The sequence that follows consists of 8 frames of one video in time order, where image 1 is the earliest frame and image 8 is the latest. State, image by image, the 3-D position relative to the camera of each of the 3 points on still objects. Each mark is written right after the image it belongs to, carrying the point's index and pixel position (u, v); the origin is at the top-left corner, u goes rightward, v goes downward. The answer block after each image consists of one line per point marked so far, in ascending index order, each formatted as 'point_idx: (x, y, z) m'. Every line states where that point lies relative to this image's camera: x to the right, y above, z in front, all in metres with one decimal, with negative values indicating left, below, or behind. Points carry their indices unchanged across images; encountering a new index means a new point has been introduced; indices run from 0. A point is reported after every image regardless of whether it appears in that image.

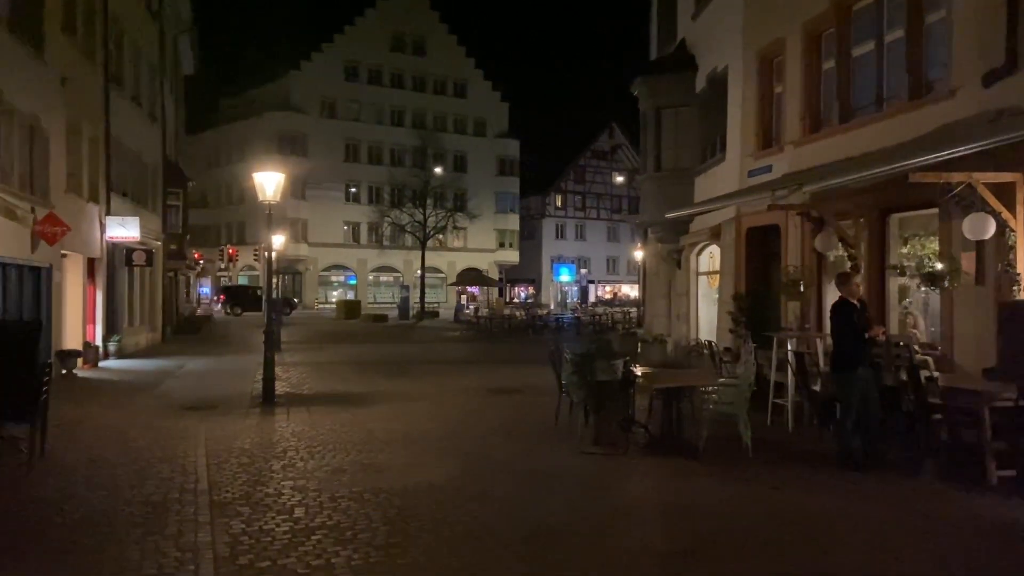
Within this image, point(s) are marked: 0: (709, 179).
0: (+4.3, +2.3, +18.2) m
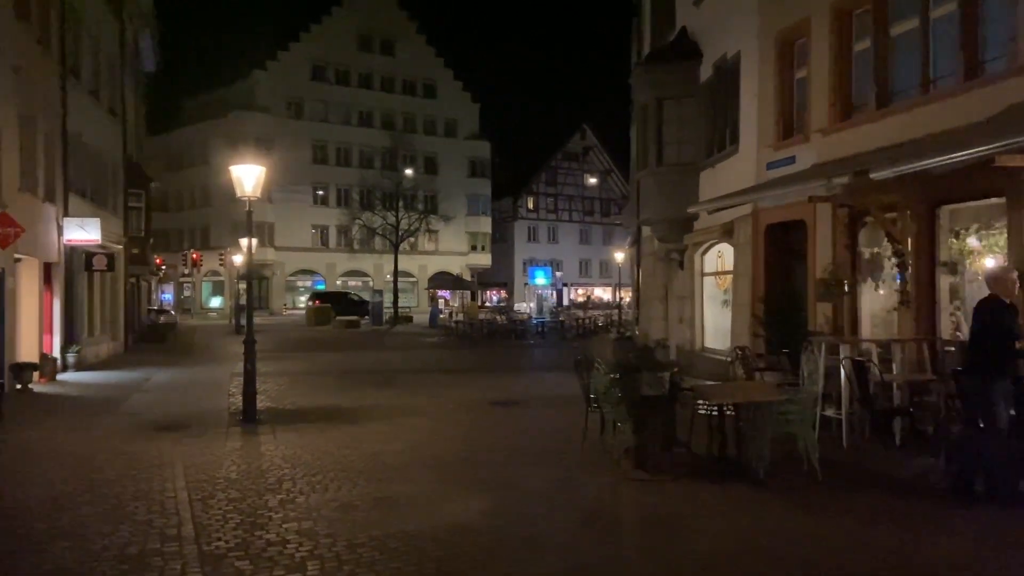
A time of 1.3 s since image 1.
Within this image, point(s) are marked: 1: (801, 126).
0: (+4.3, +2.3, +17.2) m
1: (+4.9, +2.7, +14.1) m
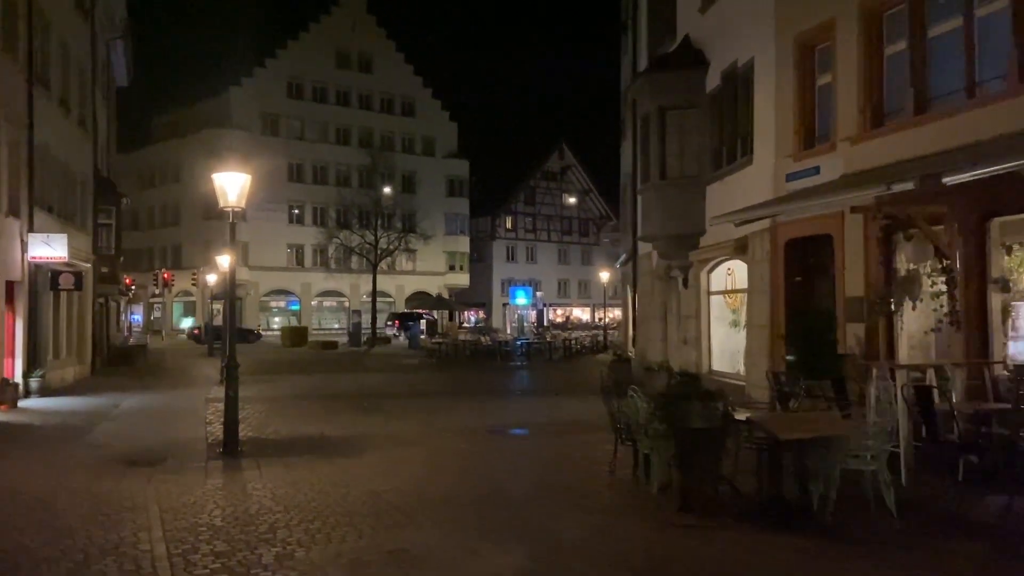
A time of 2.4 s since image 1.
0: (+4.2, +1.9, +16.3) m
1: (+5.0, +2.4, +13.3) m
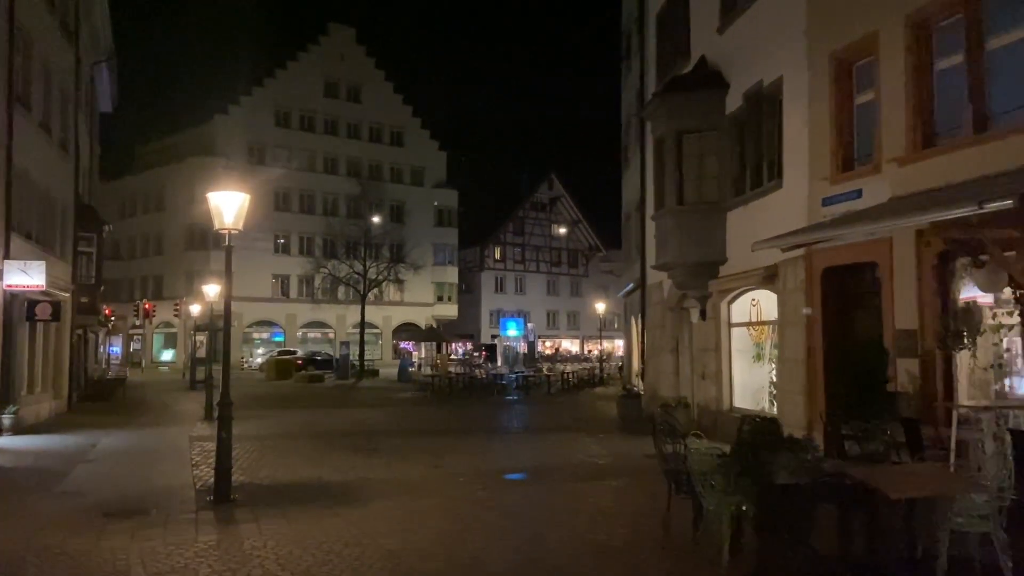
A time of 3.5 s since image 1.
0: (+4.5, +1.4, +15.4) m
1: (+5.2, +2.0, +12.4) m
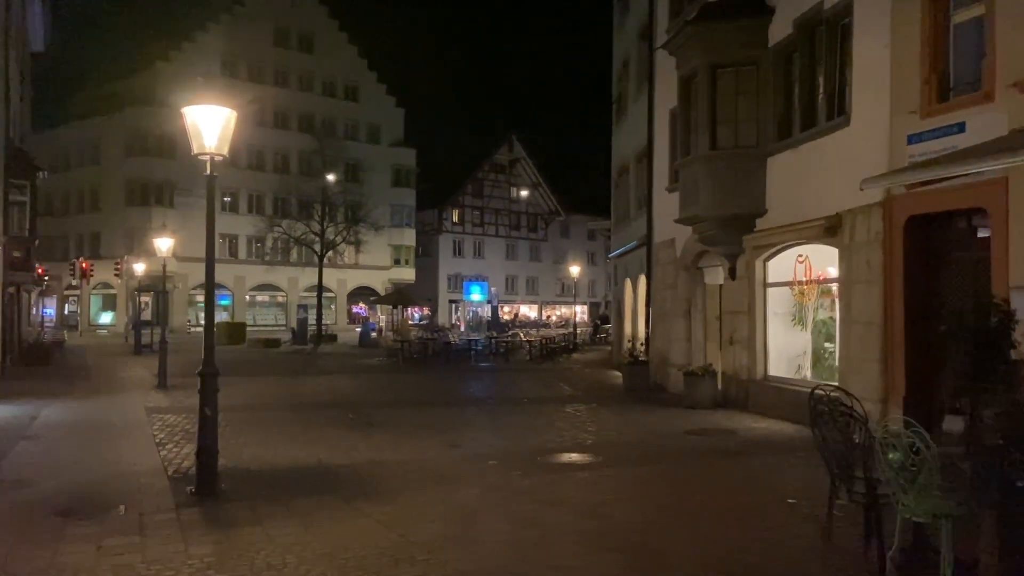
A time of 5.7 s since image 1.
0: (+4.8, +2.1, +13.6) m
1: (+5.8, +2.6, +10.7) m
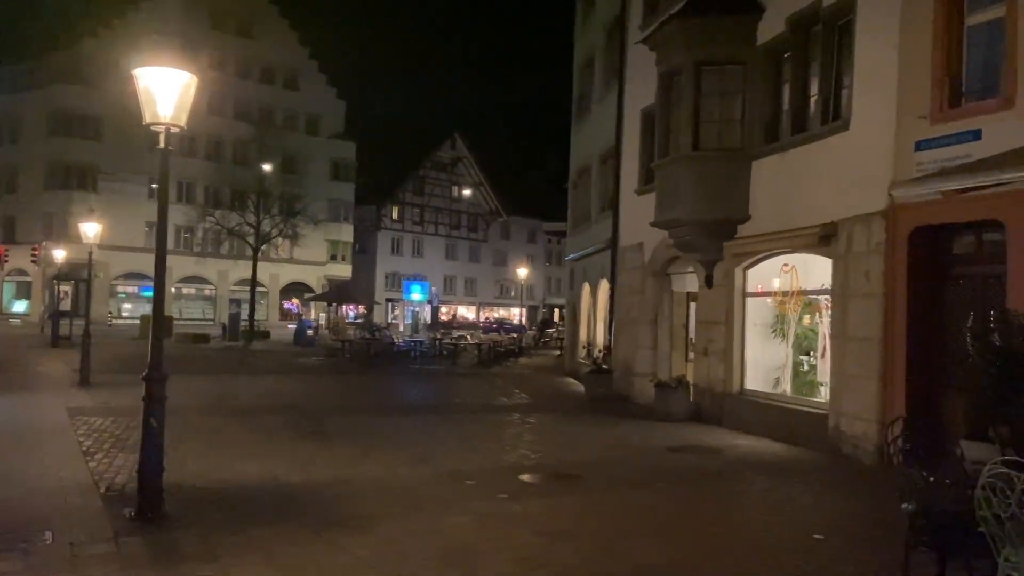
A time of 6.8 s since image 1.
0: (+4.5, +1.9, +13.0) m
1: (+5.7, +2.4, +10.1) m
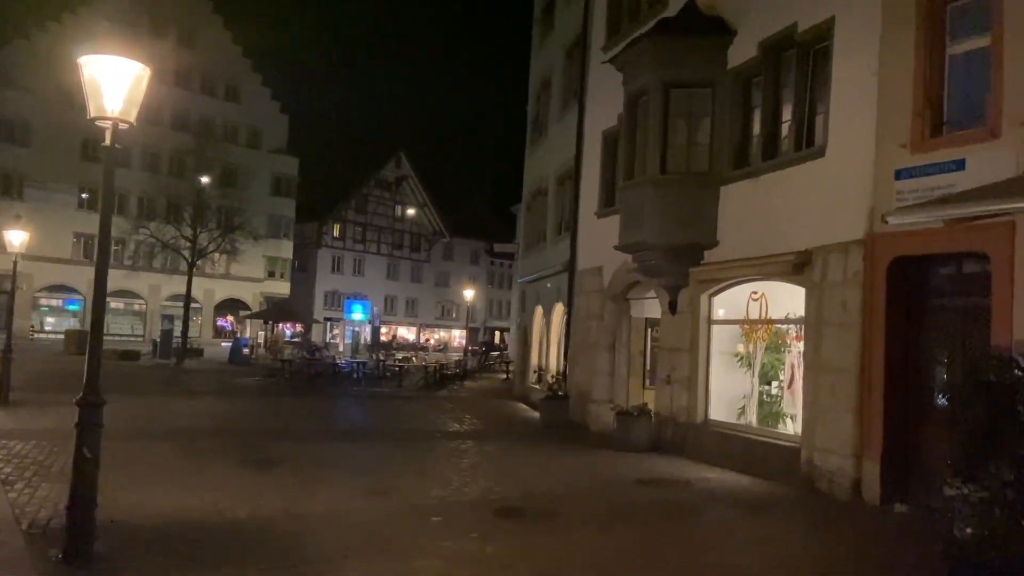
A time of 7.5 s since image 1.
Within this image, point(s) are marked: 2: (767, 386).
0: (+3.9, +1.5, +12.8) m
1: (+5.4, +2.0, +10.0) m
2: (+4.1, -1.6, +13.3) m
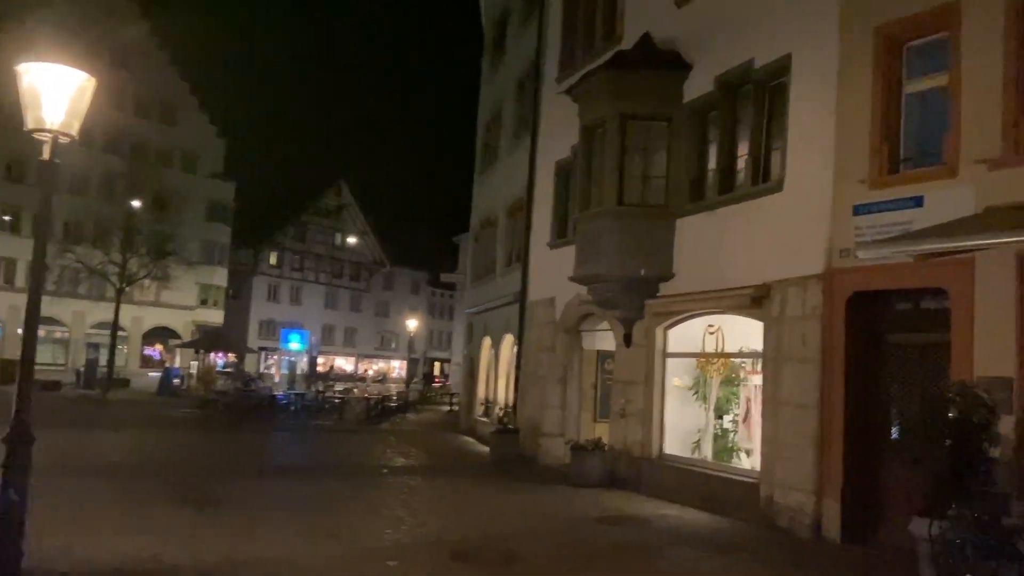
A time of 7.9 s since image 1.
0: (+3.3, +1.0, +12.8) m
1: (+4.9, +1.6, +10.2) m
2: (+3.3, -2.1, +13.2) m
